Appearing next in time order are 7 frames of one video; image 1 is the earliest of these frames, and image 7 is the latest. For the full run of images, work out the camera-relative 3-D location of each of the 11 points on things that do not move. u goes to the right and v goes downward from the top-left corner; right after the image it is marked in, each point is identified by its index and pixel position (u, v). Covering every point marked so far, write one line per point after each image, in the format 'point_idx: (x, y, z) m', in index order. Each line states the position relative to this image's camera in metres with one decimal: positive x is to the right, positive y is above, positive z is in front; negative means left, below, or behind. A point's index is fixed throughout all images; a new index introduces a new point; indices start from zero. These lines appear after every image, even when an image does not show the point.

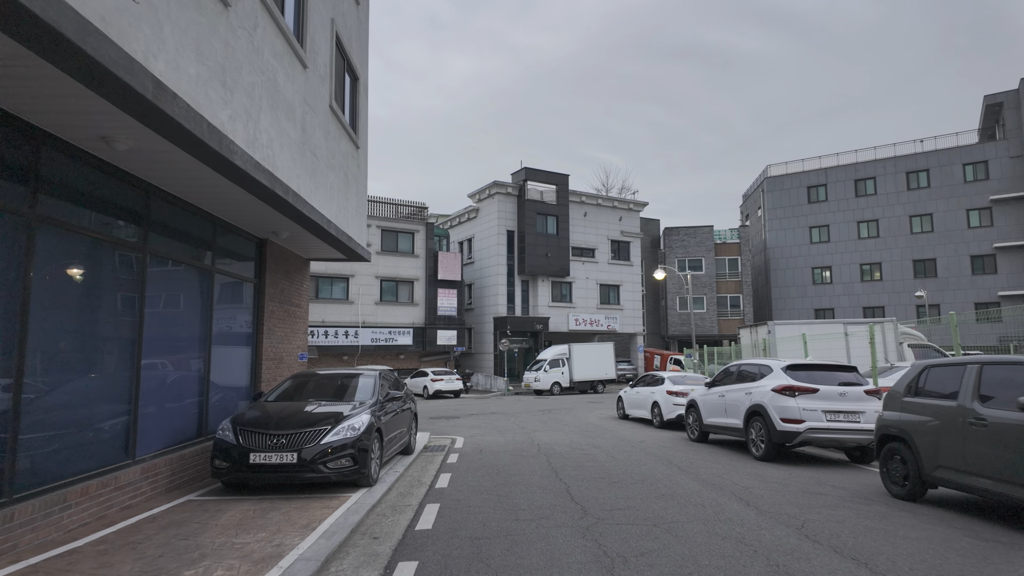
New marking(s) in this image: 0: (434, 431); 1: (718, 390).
0: (-2.1, -3.9, +15.9) m
1: (+4.4, -2.2, +12.4) m
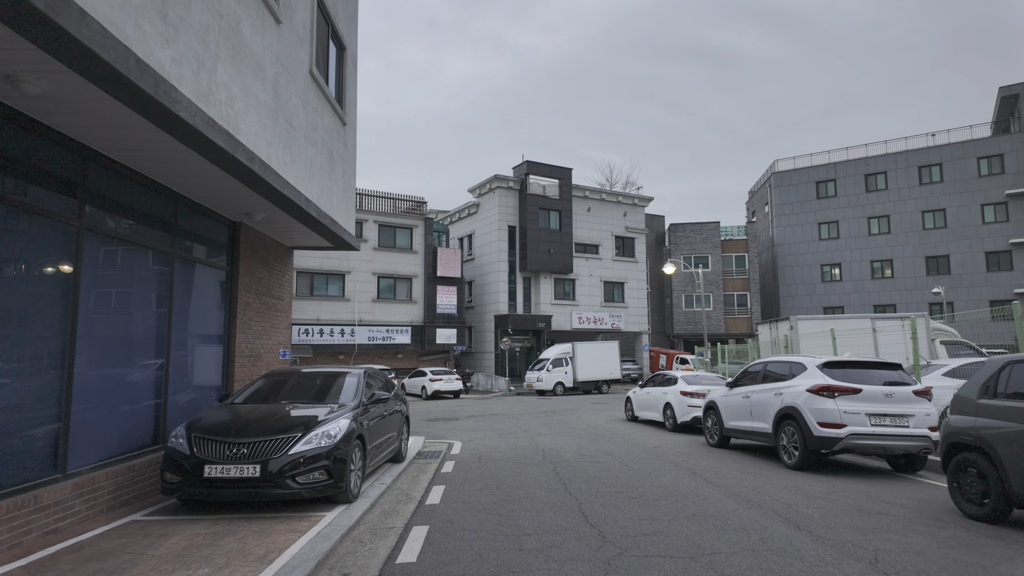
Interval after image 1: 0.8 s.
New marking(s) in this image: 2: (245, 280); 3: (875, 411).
0: (-2.1, -3.7, +14.8) m
1: (+4.4, -2.0, +11.3) m
2: (-4.7, +0.1, +10.2) m
3: (+5.4, -1.8, +8.6) m
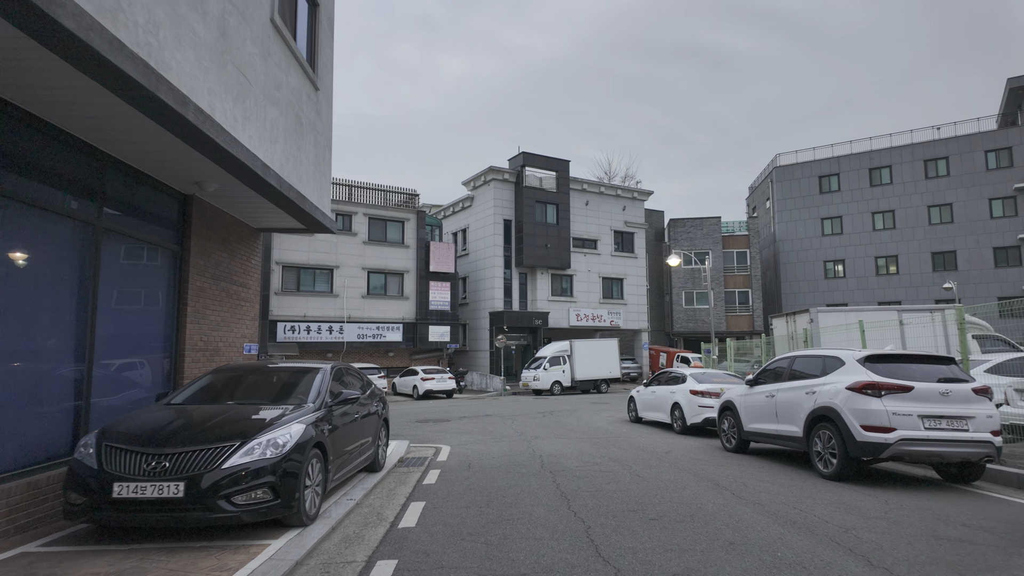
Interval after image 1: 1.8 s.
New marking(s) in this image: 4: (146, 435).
0: (-2.2, -3.5, +13.5) m
1: (+4.3, -1.8, +10.0) m
2: (-4.8, +0.4, +8.9) m
3: (+5.3, -1.6, +7.4) m
4: (-3.4, -1.3, +5.4) m
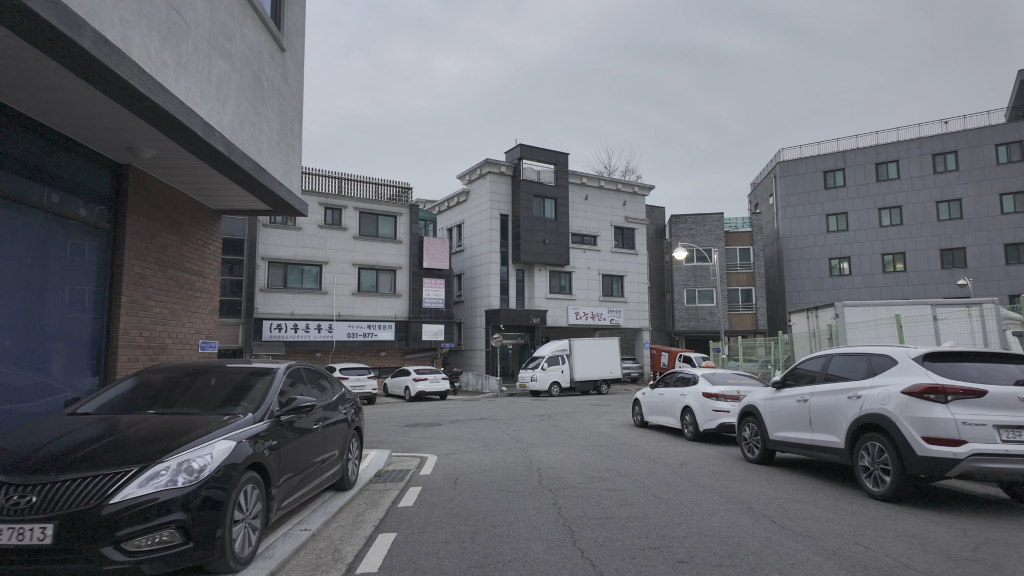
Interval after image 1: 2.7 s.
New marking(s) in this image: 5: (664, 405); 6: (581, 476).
0: (-2.3, -3.3, +12.2) m
1: (+4.2, -1.6, +8.7) m
2: (-4.9, +0.6, +7.6) m
3: (+5.2, -1.4, +6.1) m
4: (-3.4, -1.2, +4.1) m
5: (+3.7, -2.8, +14.0) m
6: (+1.0, -2.7, +8.3) m
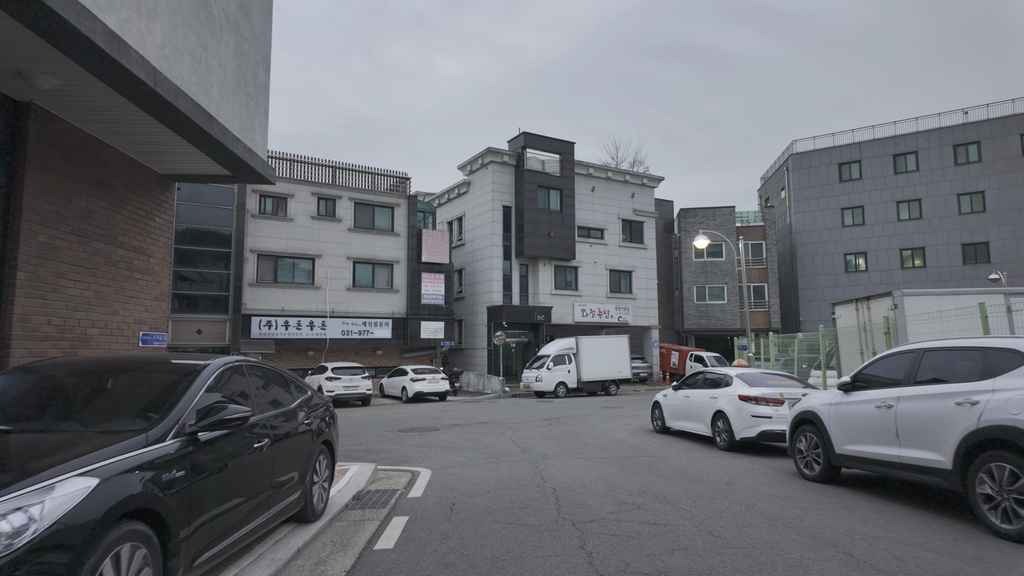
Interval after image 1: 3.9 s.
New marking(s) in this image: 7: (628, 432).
0: (-2.2, -3.1, +10.6) m
1: (+4.3, -1.3, +7.1) m
2: (-4.8, +0.8, +6.0) m
3: (+5.3, -1.2, +4.5) m
4: (-3.3, -0.9, +2.4) m
5: (+3.8, -2.5, +12.3) m
6: (+1.1, -2.4, +6.6) m
7: (+2.8, -3.5, +14.2) m
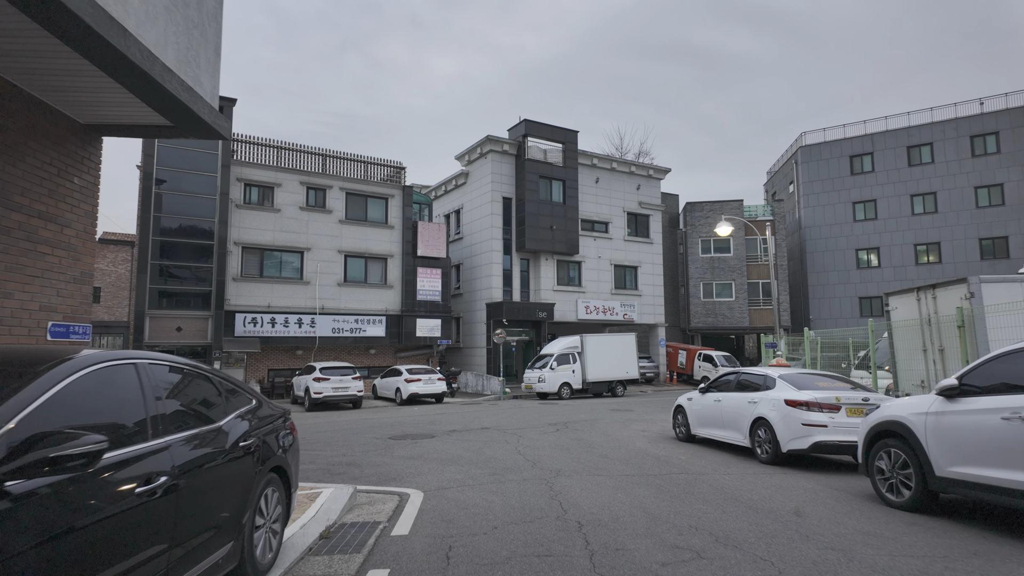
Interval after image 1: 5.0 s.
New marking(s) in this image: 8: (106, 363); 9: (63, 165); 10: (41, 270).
0: (-2.1, -2.8, +8.9) m
1: (+4.5, -1.1, +5.5) m
2: (-4.6, +1.0, +4.3) m
3: (+5.5, -0.9, +2.9) m
4: (-3.2, -0.7, +0.8) m
5: (+3.9, -2.3, +10.7) m
6: (+1.2, -2.2, +5.0) m
7: (+2.9, -3.3, +12.6) m
8: (-2.5, -0.5, +3.5) m
9: (-4.7, +1.3, +6.0) m
10: (-4.6, +0.2, +5.8) m
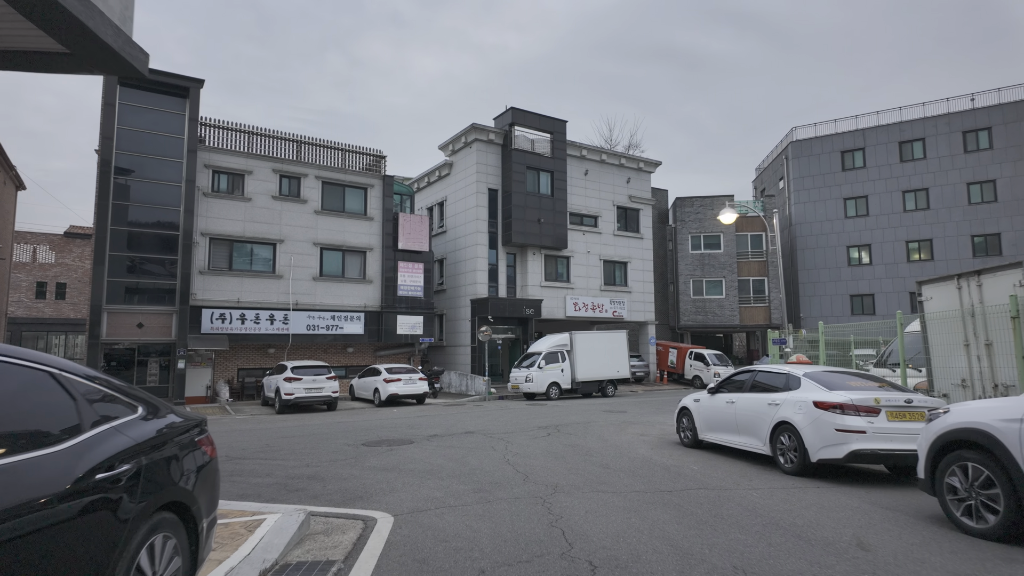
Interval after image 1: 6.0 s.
0: (-2.2, -2.6, +7.6) m
1: (+4.4, -0.9, +4.3) m
2: (-4.6, +1.3, +2.9) m
3: (+5.5, -0.7, +1.7) m
4: (-3.1, -0.5, -0.6) m
5: (+3.7, -2.1, +9.5) m
6: (+1.2, -2.0, +3.7) m
7: (+2.7, -3.1, +11.3) m
8: (-2.5, -0.3, +2.1) m
9: (-4.7, +1.5, +4.6) m
10: (-4.7, +0.4, +4.3) m
